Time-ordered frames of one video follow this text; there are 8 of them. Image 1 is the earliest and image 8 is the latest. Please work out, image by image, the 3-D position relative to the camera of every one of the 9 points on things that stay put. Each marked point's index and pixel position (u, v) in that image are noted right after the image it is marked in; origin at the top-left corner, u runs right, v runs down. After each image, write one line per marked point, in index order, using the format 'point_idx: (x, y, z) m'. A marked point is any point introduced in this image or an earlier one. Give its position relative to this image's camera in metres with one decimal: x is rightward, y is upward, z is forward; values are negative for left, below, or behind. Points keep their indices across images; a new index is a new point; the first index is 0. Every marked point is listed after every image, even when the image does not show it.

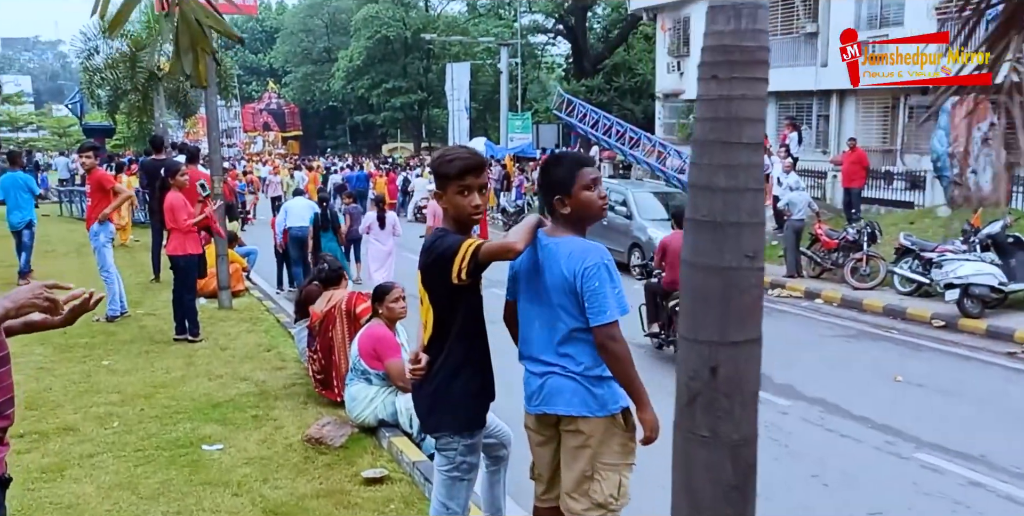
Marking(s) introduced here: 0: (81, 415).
0: (-2.6, -0.9, +5.6) m
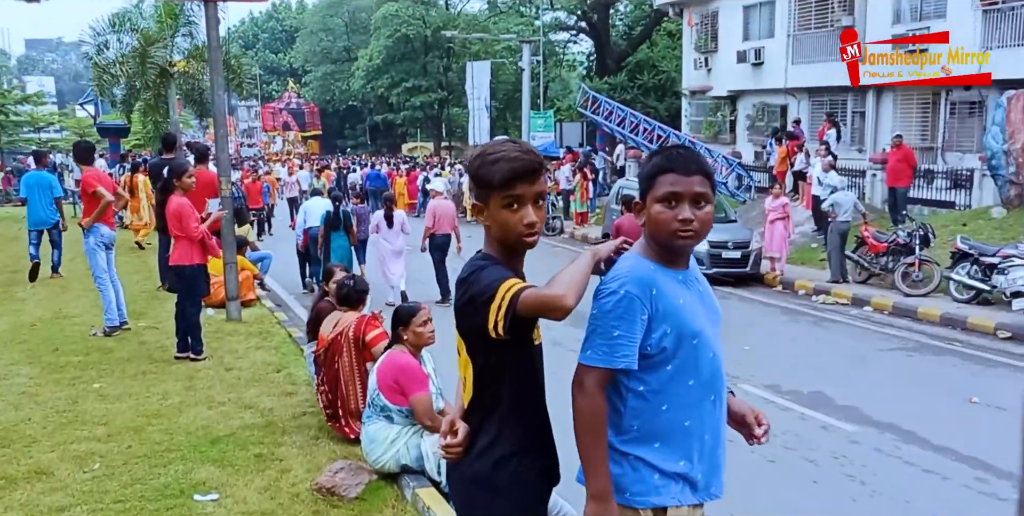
0: (-2.4, -1.0, +4.9) m
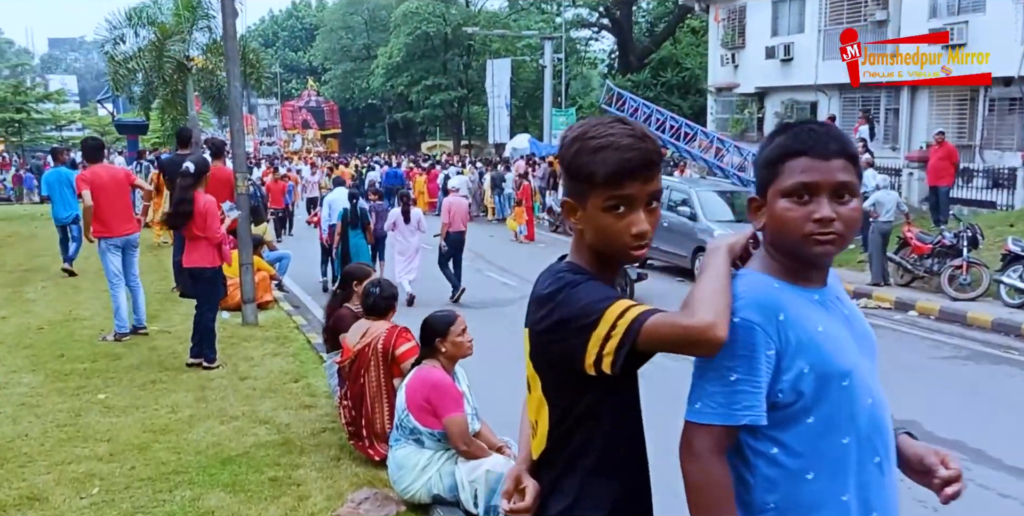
0: (-2.2, -1.0, +4.4) m
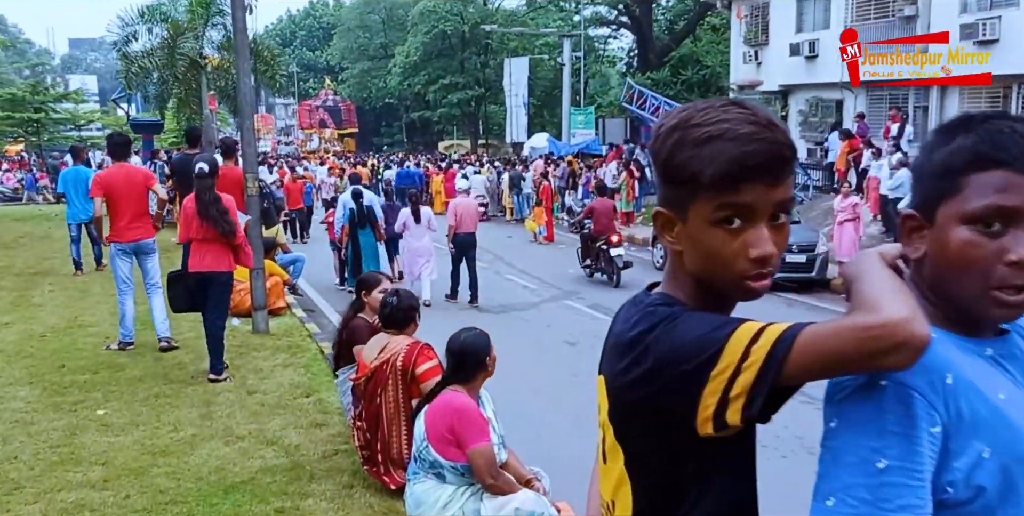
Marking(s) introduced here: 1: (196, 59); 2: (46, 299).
0: (-2.0, -1.1, +4.0) m
1: (-5.4, +3.4, +16.1) m
2: (-4.9, -0.4, +9.8) m
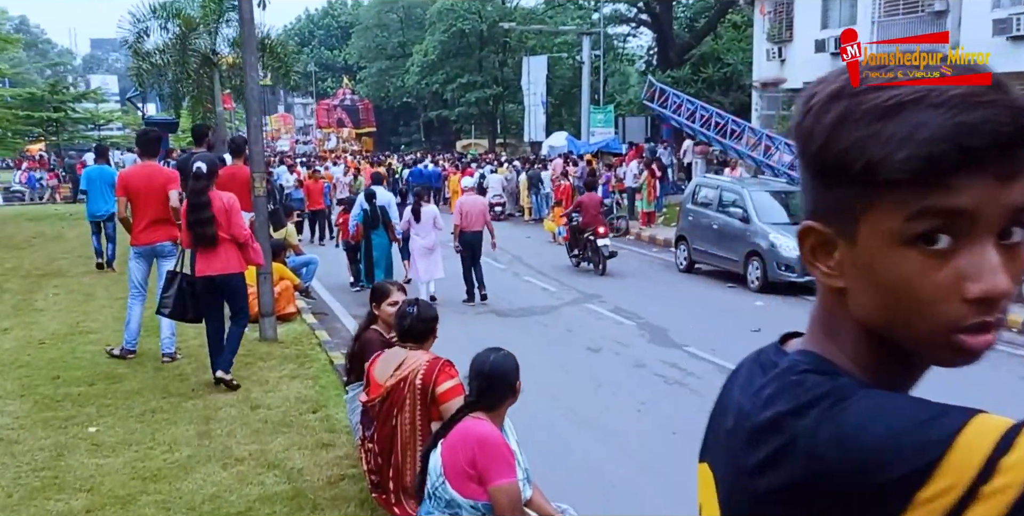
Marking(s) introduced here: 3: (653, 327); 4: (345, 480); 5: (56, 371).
0: (-1.9, -1.1, +3.7) m
1: (-5.1, +3.4, +15.7) m
2: (-4.7, -0.5, +9.4) m
3: (+1.7, -0.8, +11.3) m
4: (-0.8, -1.0, +4.4) m
5: (-3.1, -0.8, +6.4) m
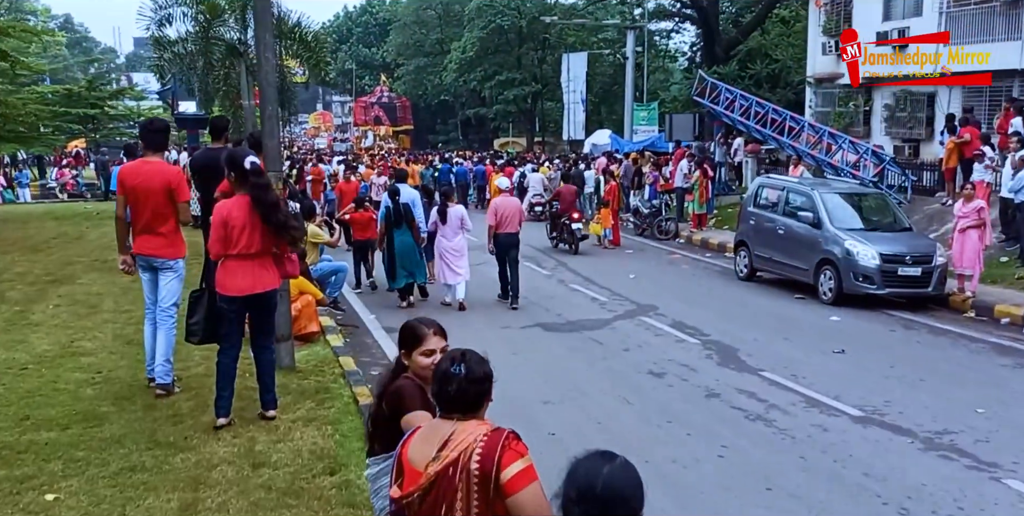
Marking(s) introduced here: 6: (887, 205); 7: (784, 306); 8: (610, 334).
0: (-1.7, -1.2, +2.6) m
1: (-4.4, +3.3, +14.8) m
2: (-4.2, -0.5, +8.4) m
3: (+2.2, -1.0, +10.1) m
4: (-0.5, -1.2, +3.3) m
5: (-2.8, -0.9, +5.4) m
6: (+5.4, +0.8, +13.6) m
7: (+3.7, -0.6, +12.8) m
8: (+1.1, -0.9, +10.8) m
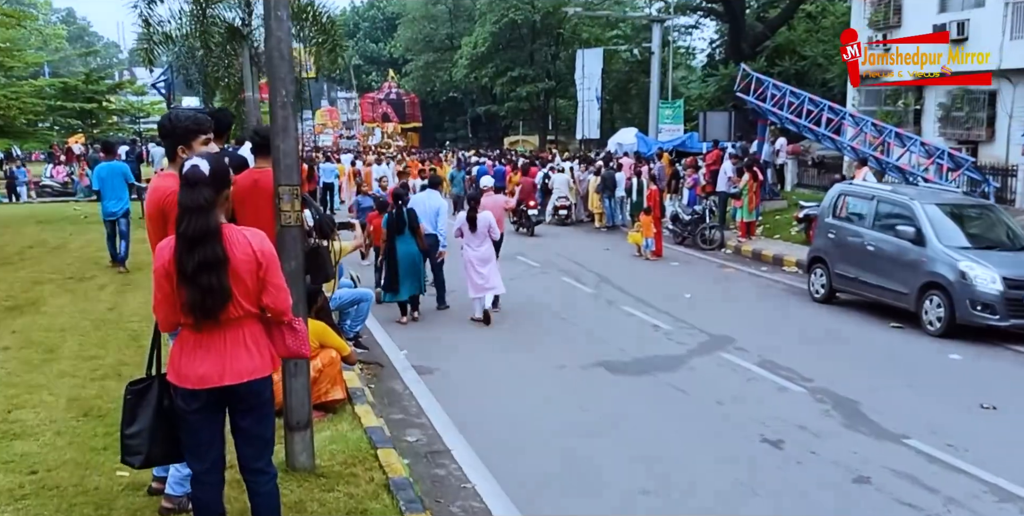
0: (-1.2, -1.5, +0.6) m
1: (-3.8, +3.1, +12.8) m
2: (-3.6, -0.7, +6.5) m
3: (+2.8, -1.2, +8.1) m
4: (0.0, -1.4, +1.3) m
5: (-2.2, -1.1, +3.4) m
6: (+6.0, +0.5, +11.6) m
7: (+4.3, -0.9, +10.9) m
8: (+1.7, -1.1, +8.9) m
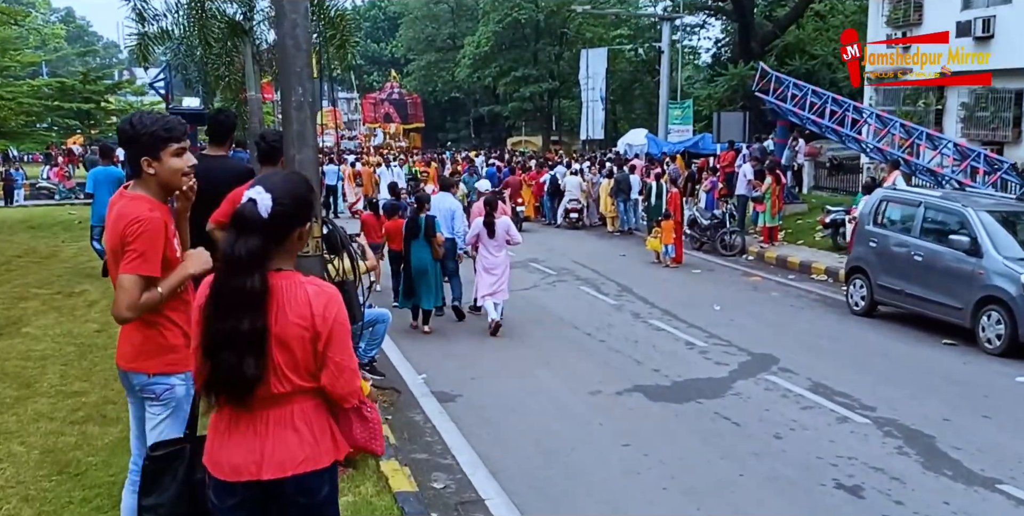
0: (-0.9, -1.6, -0.2) m
1: (-3.5, +3.0, +12.0) m
2: (-3.4, -0.9, +5.7) m
3: (+3.1, -1.3, +7.3) m
4: (+0.3, -1.5, +0.5) m
5: (-2.0, -1.2, +2.6) m
6: (+6.2, +0.4, +10.8) m
7: (+4.6, -1.0, +10.0) m
8: (+2.0, -1.3, +8.0) m
